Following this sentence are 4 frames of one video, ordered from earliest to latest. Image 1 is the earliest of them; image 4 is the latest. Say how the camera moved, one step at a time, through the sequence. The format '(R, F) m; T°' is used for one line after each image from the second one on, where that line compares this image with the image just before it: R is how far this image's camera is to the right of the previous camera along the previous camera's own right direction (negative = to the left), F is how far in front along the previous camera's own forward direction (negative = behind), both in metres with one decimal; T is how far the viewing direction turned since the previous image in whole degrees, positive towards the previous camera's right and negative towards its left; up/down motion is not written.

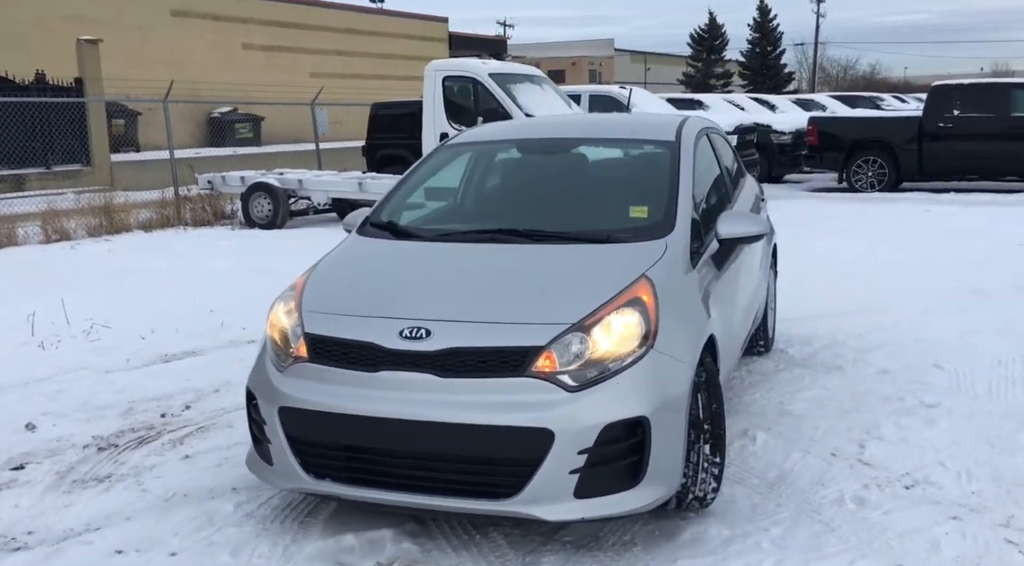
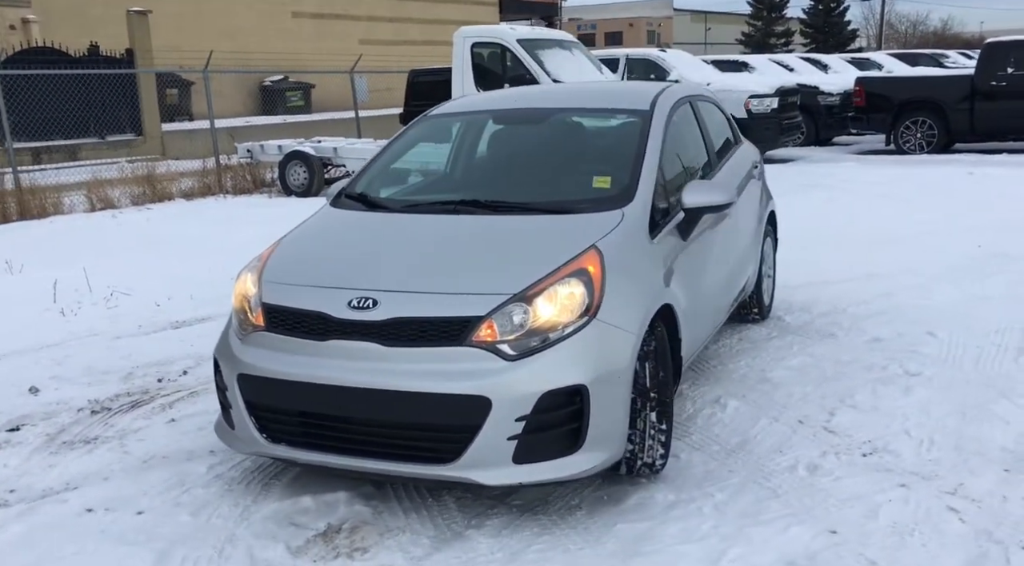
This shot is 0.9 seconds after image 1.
(+0.4, -0.1) m; -4°
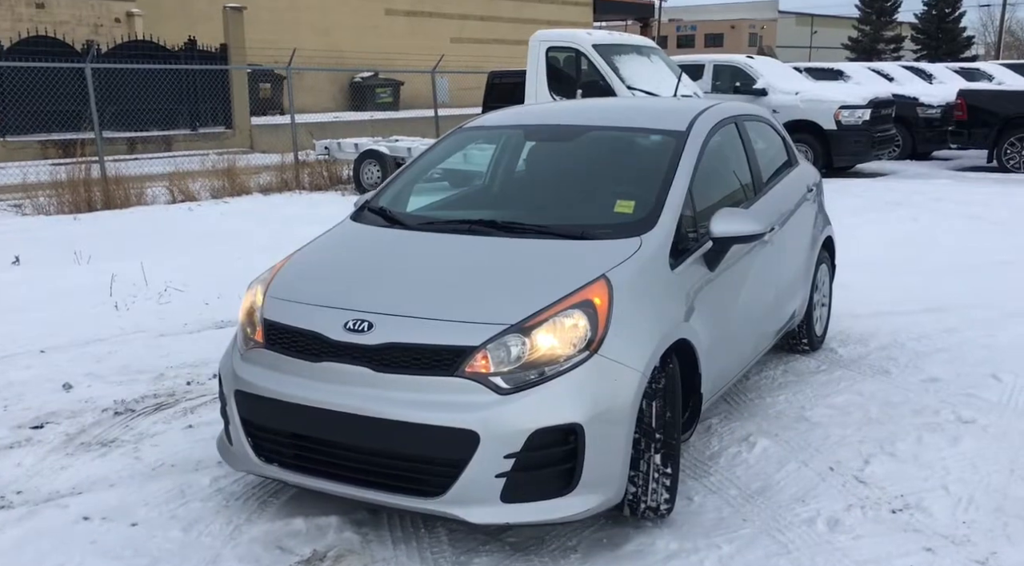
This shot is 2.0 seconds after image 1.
(+0.3, +0.2) m; -5°
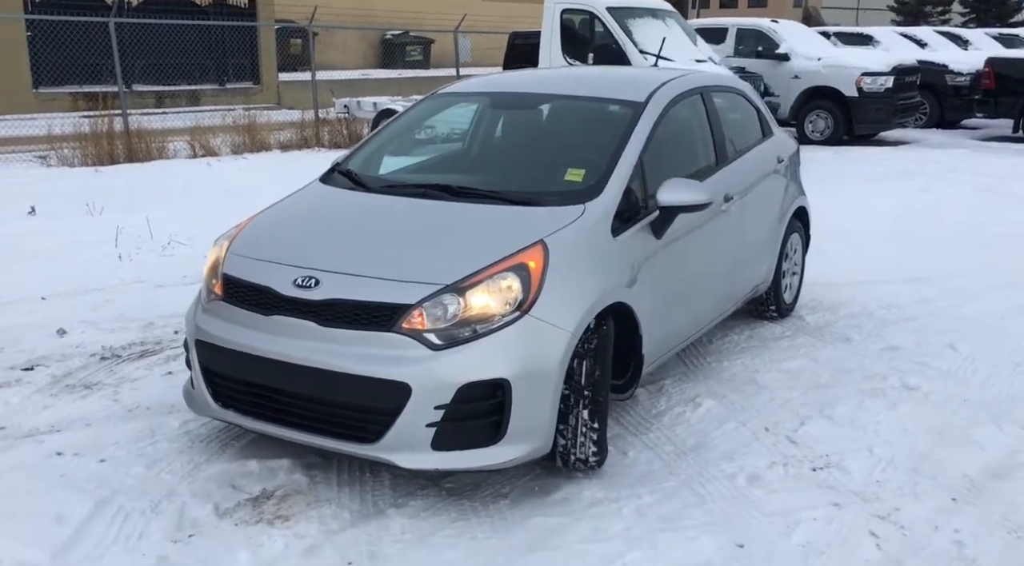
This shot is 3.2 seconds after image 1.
(+0.4, -0.2) m; -2°
